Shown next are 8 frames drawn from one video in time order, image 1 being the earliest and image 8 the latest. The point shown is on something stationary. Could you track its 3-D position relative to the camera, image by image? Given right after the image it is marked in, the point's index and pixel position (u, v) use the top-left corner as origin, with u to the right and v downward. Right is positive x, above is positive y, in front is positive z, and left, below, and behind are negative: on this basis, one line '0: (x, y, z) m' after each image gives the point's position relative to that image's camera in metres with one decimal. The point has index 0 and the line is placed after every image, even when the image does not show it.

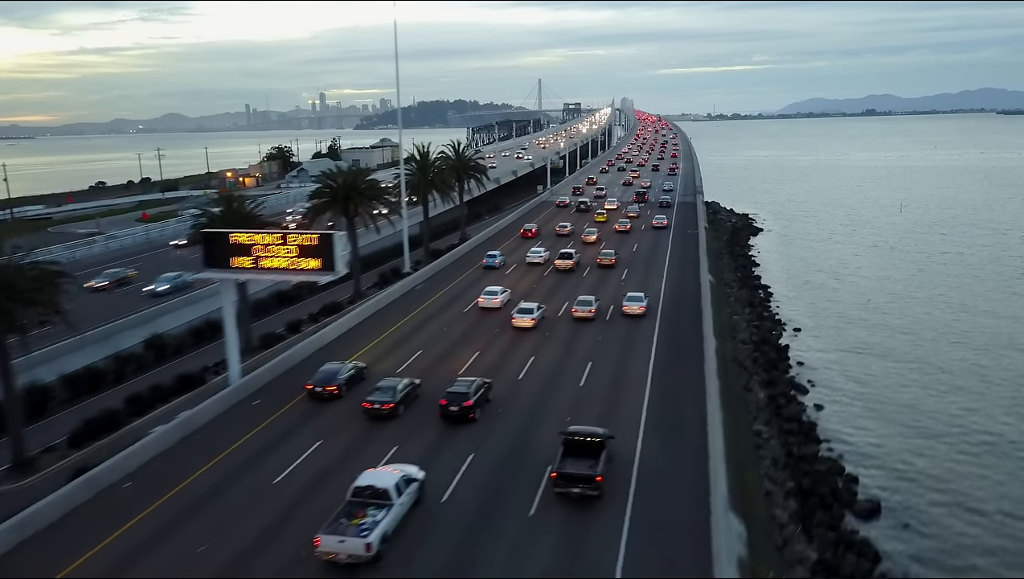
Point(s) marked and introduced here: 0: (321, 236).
0: (-3.8, +1.1, +16.4) m
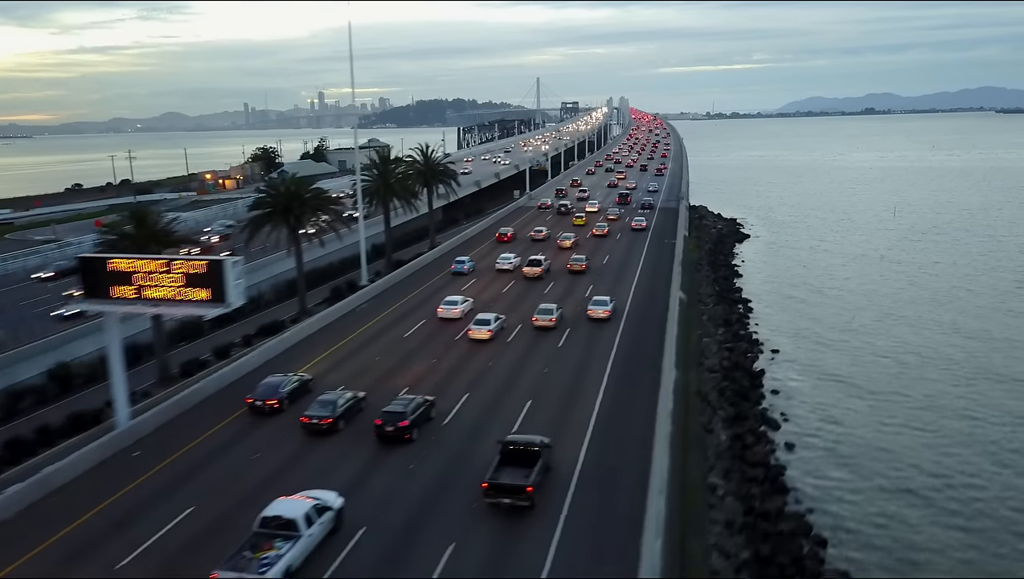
0: (-5.3, +0.5, +14.3) m
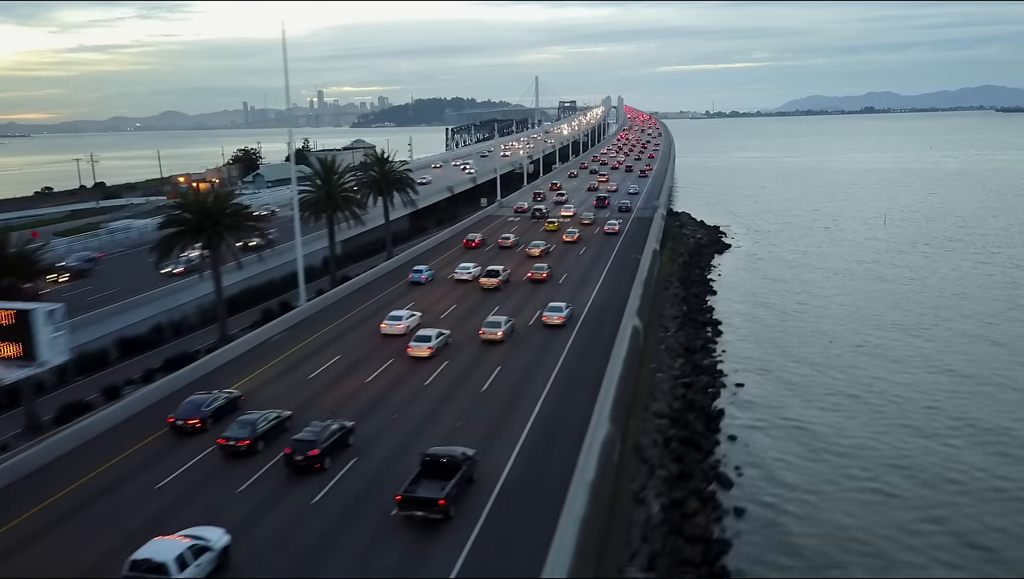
0: (-7.1, -0.3, +11.7) m
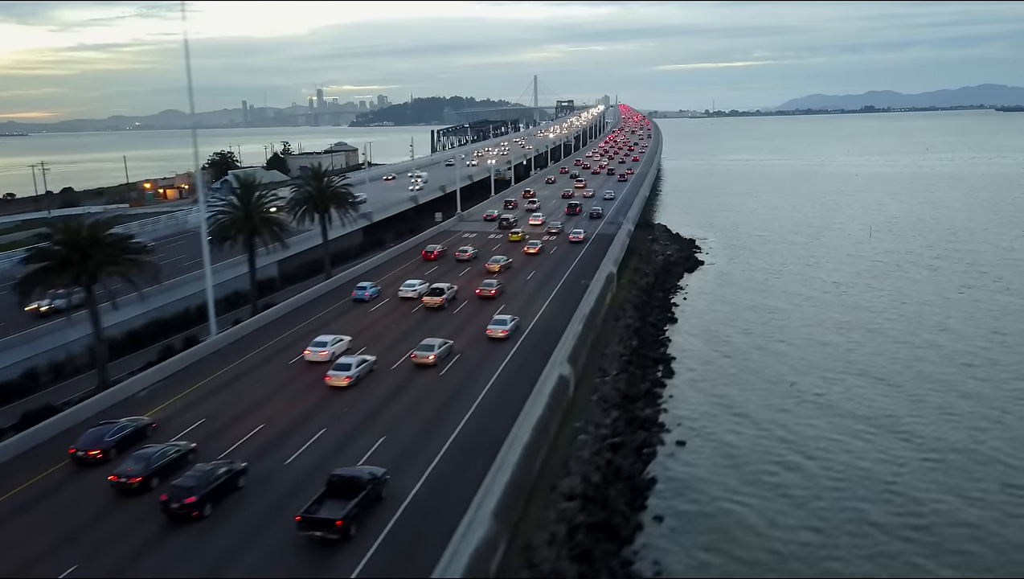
0: (-9.4, -1.5, +8.8) m
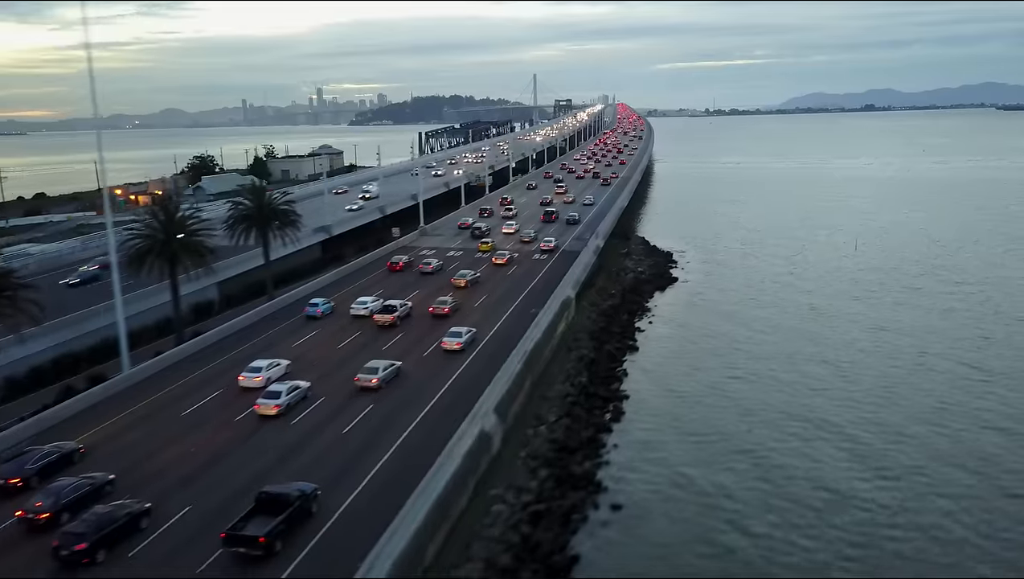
0: (-11.3, -2.5, +6.6) m
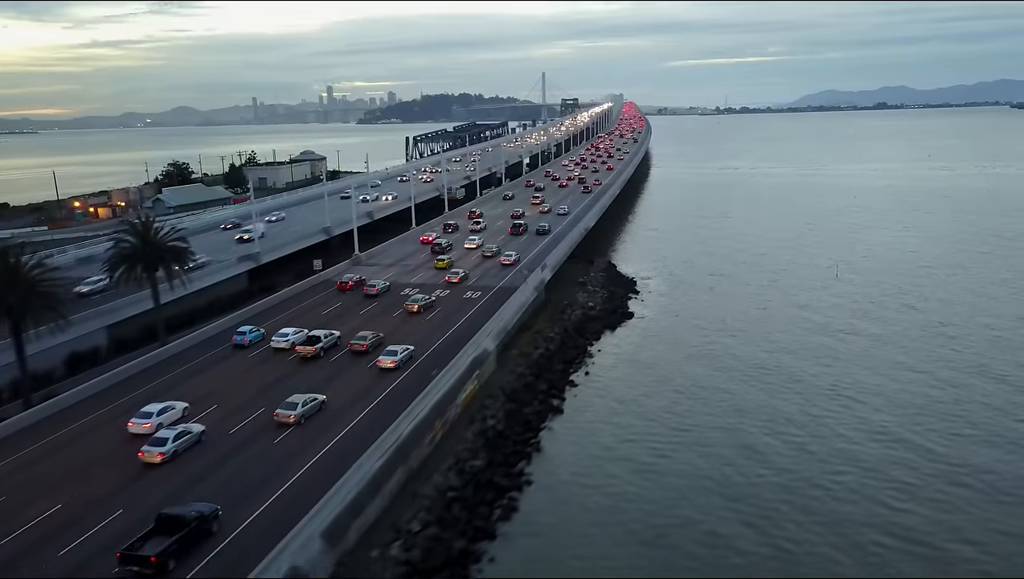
0: (-14.6, -4.2, +3.0) m
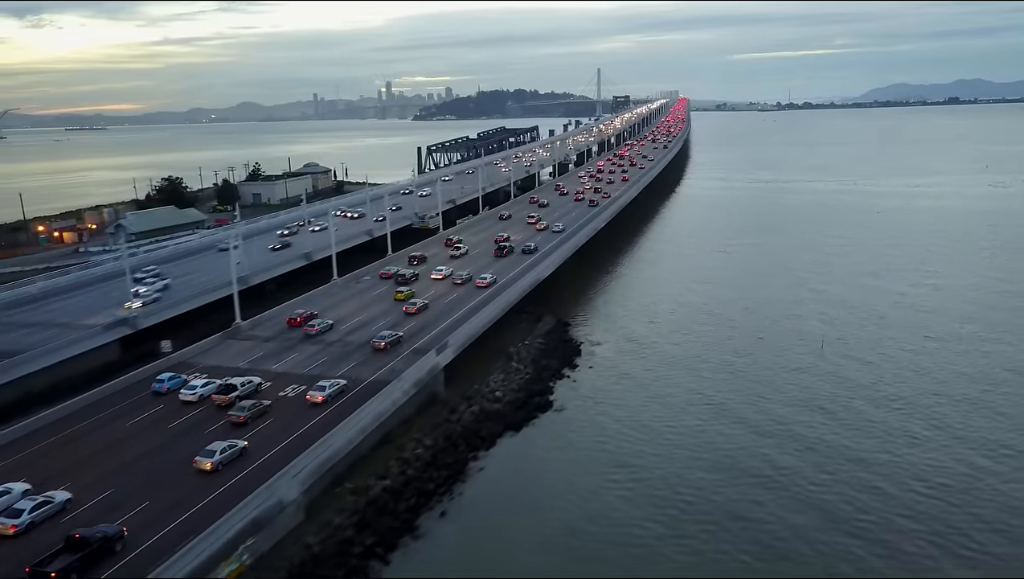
0: (-21.2, -7.5, -2.2) m
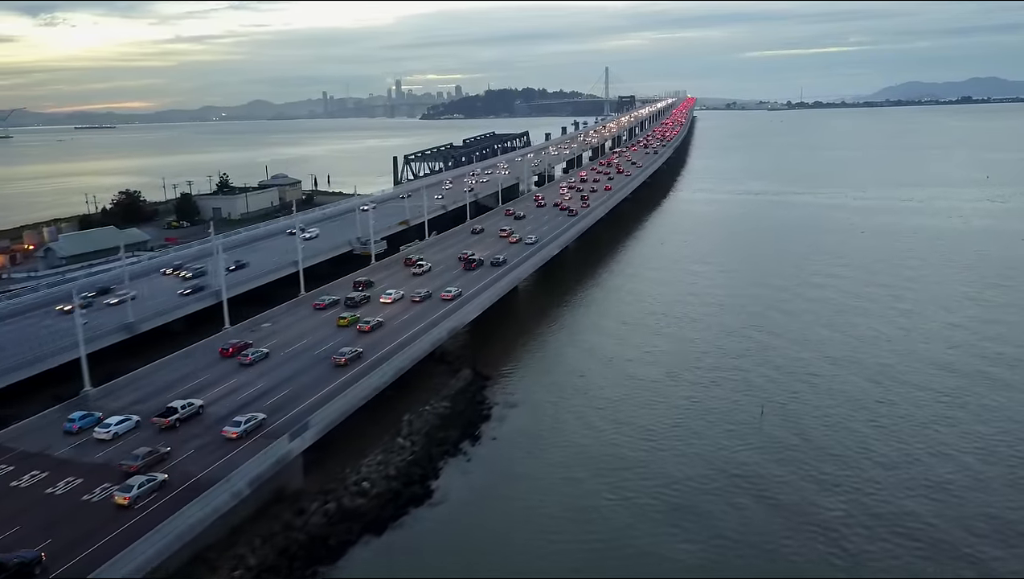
0: (-25.9, -9.9, -6.3) m
